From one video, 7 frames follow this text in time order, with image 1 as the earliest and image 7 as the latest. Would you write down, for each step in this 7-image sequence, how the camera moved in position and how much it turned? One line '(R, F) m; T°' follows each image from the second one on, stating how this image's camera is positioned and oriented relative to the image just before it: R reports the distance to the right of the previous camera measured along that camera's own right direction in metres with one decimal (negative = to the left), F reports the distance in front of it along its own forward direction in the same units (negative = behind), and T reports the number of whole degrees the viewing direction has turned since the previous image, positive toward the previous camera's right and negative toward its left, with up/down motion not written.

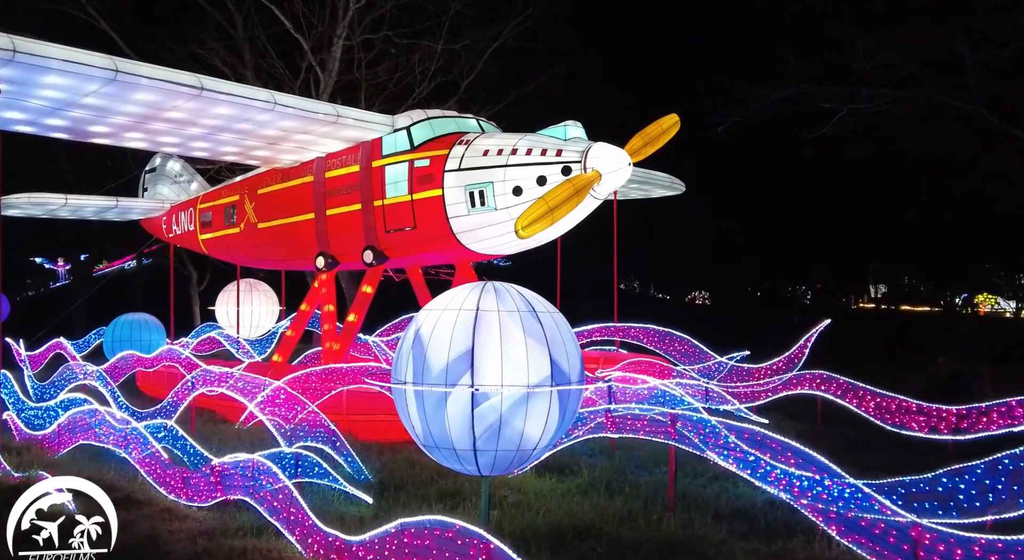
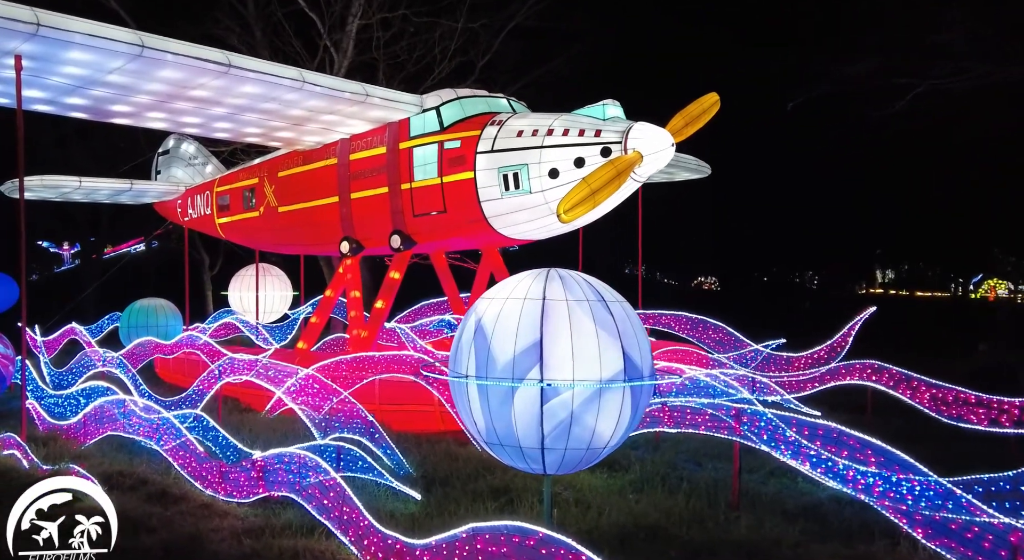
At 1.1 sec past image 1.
(-0.4, +0.3) m; 0°
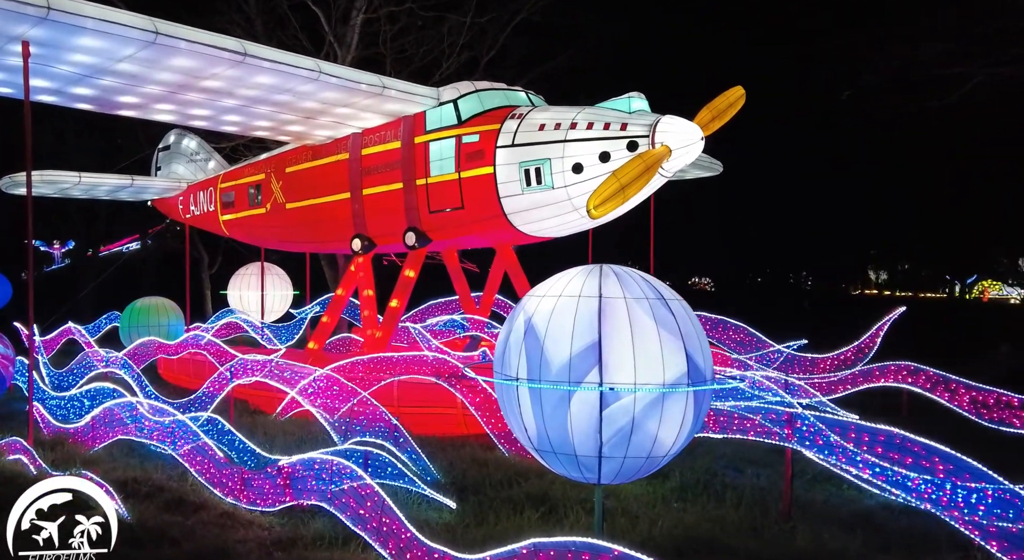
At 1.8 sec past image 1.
(-0.3, +0.3) m; +1°
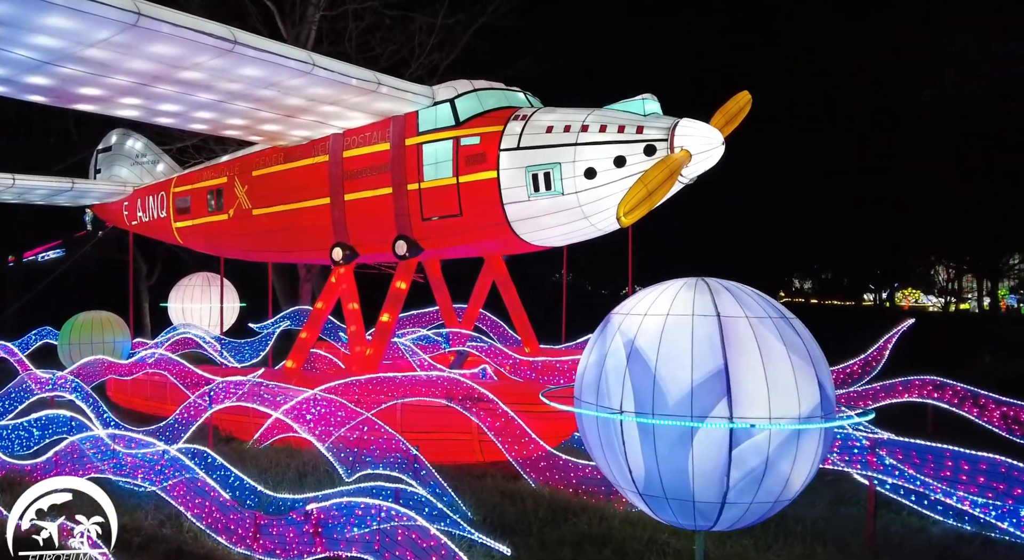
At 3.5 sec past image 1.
(-0.8, +0.6) m; +5°
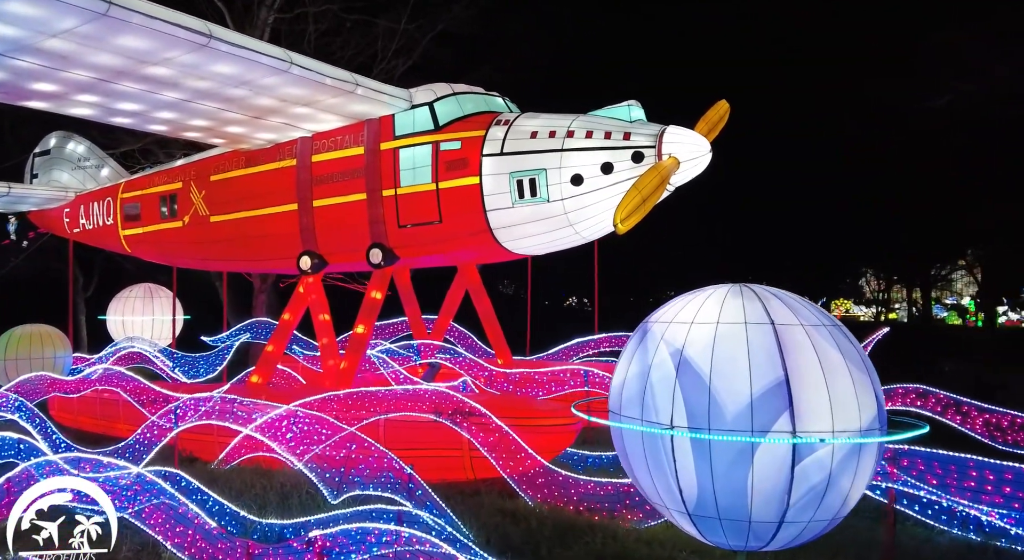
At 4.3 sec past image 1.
(-0.4, +0.3) m; +4°
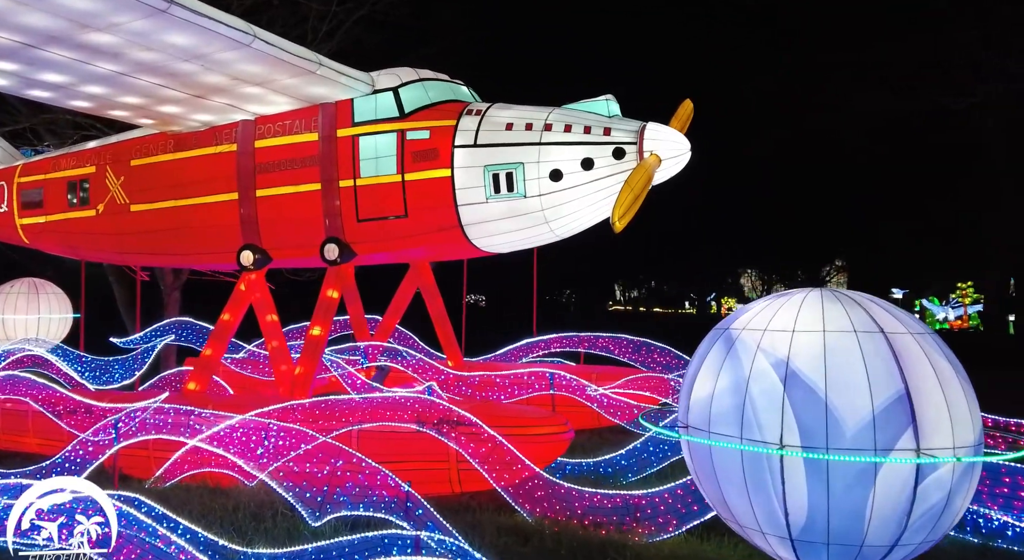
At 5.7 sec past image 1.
(-0.8, +0.5) m; +8°
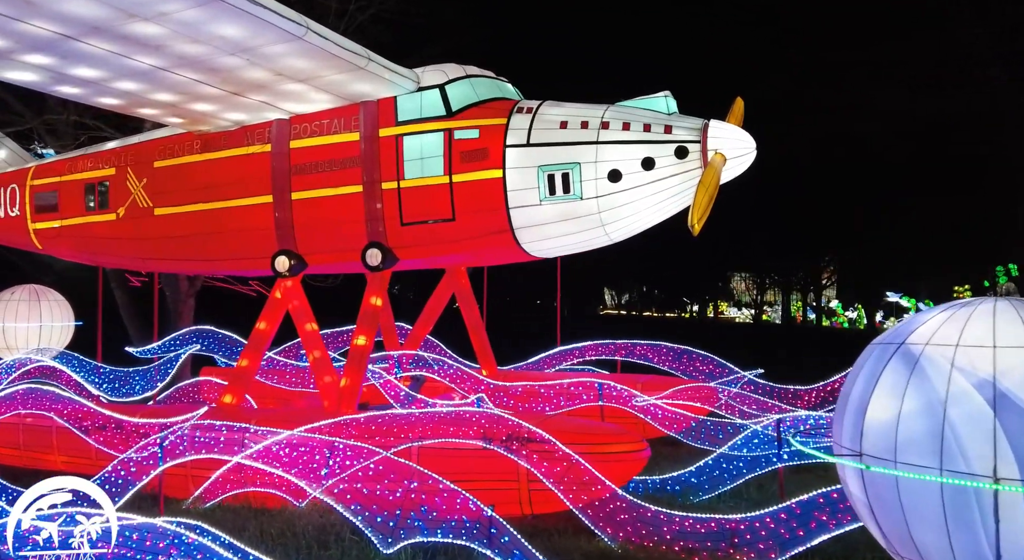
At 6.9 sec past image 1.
(-0.6, +0.4) m; +1°
